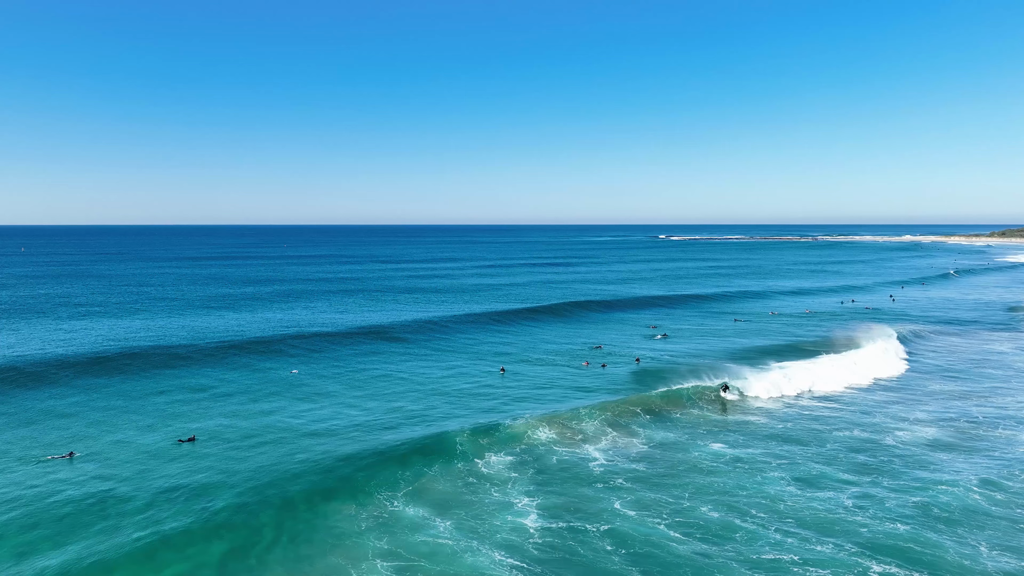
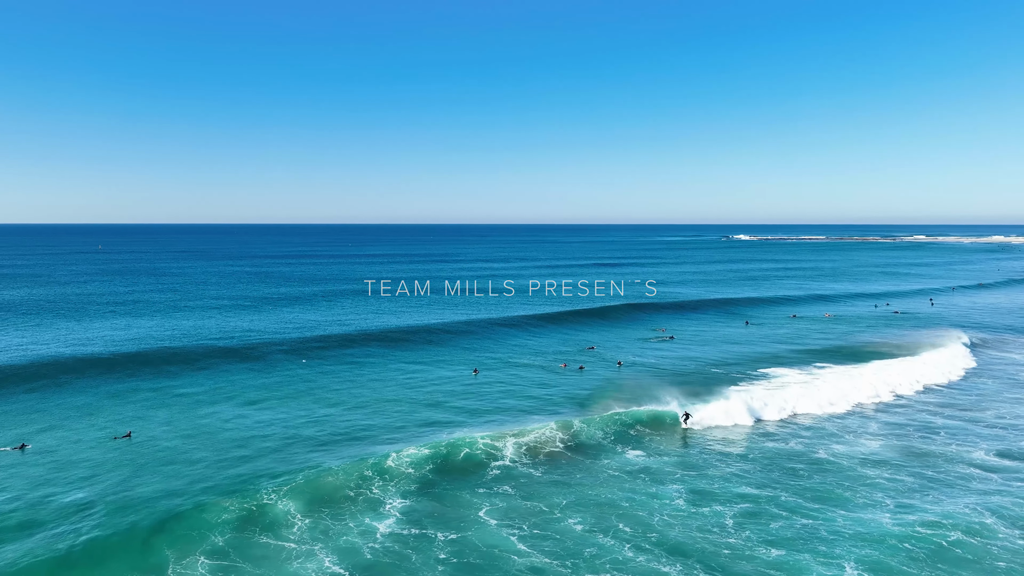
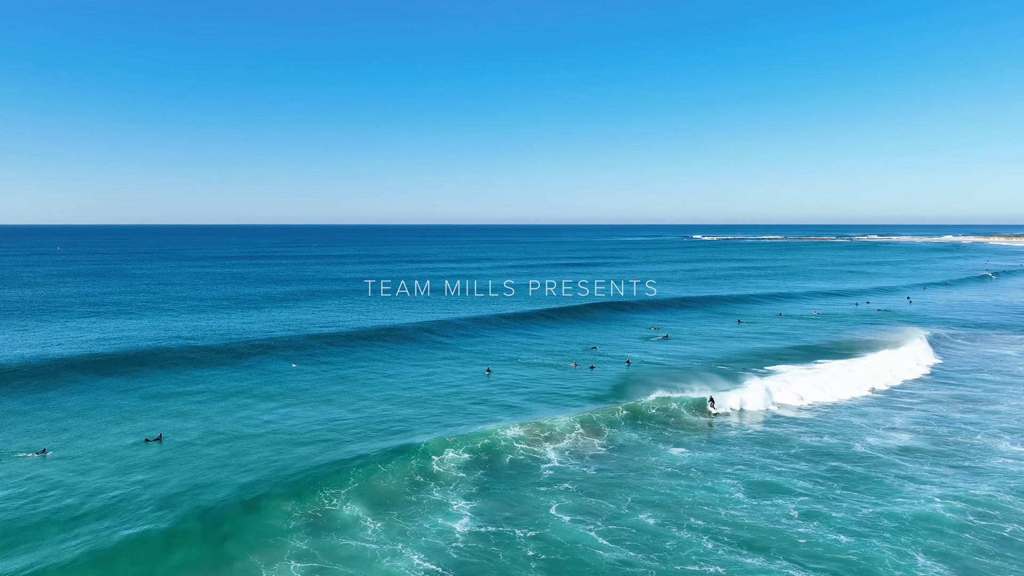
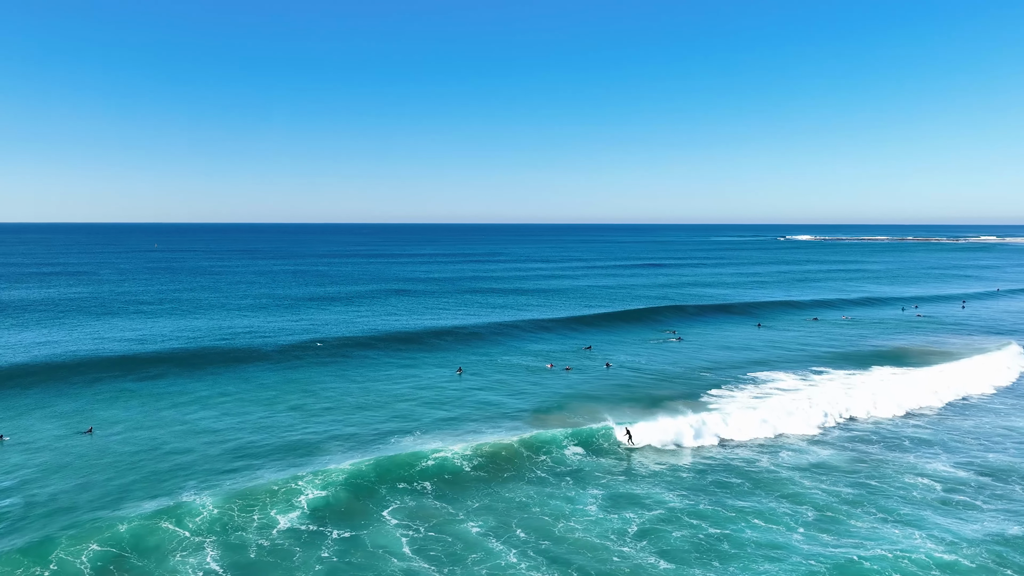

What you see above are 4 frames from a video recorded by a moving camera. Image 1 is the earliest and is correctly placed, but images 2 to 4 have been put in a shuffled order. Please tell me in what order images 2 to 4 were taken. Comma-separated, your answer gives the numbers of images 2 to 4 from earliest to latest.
3, 2, 4
